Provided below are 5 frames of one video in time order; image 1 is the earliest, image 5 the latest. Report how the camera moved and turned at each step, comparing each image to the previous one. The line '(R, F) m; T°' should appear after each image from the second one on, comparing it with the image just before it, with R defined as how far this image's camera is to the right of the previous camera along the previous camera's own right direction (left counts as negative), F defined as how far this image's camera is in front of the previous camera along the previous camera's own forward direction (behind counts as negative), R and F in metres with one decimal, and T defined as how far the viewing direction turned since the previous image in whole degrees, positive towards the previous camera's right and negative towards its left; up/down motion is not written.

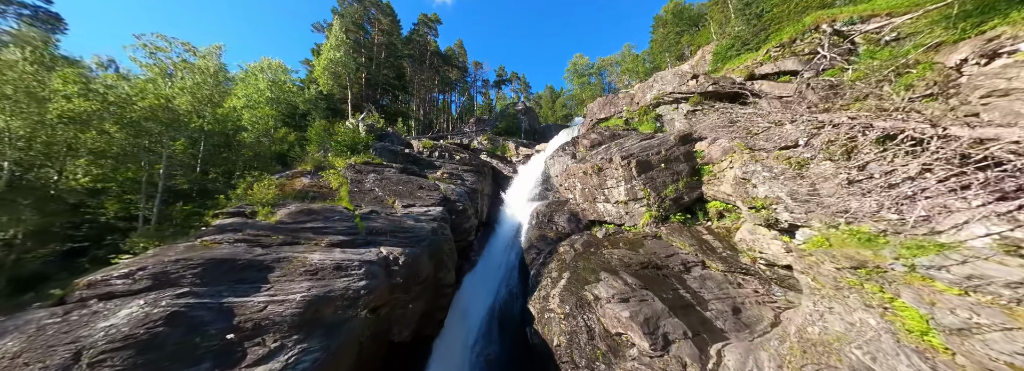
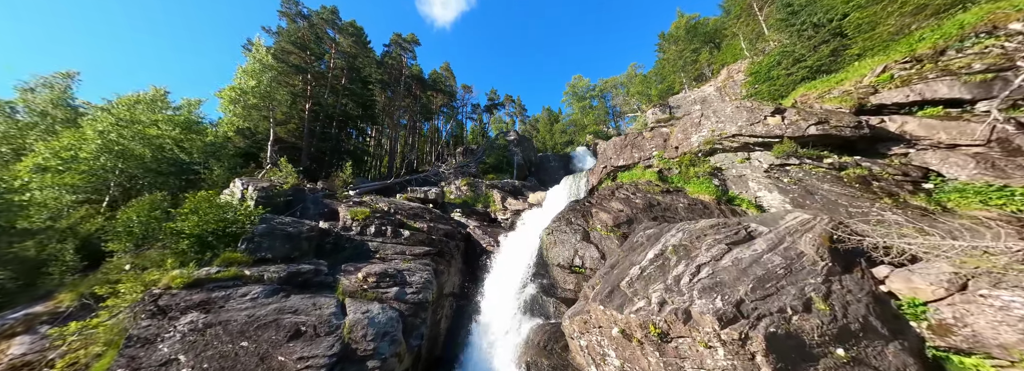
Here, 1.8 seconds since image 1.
(+0.8, +4.8) m; 0°
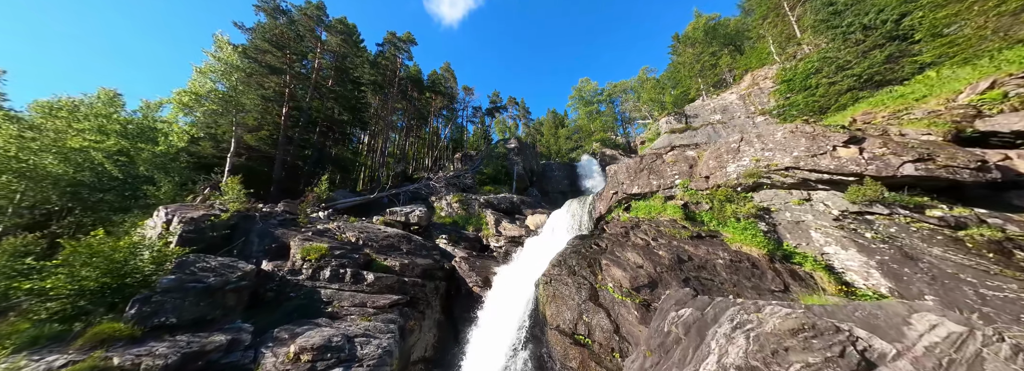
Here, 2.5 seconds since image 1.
(+0.4, +1.8) m; -1°
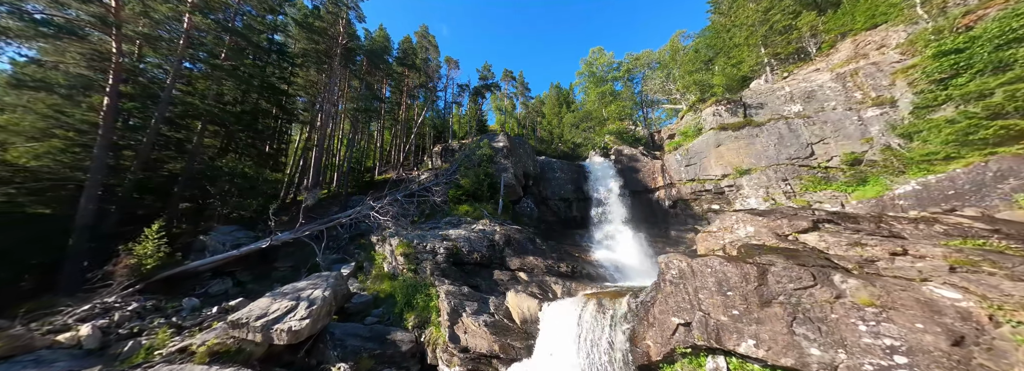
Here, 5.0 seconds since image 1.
(+1.1, +6.1) m; 0°
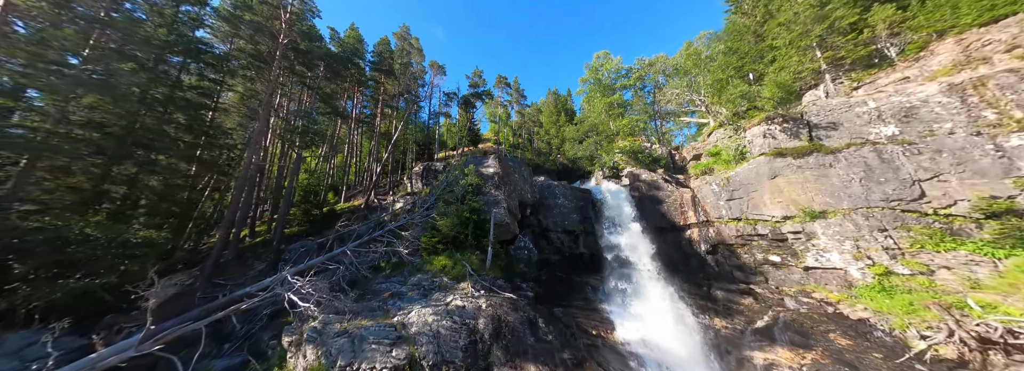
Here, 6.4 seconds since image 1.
(+0.2, +4.1) m; +1°
